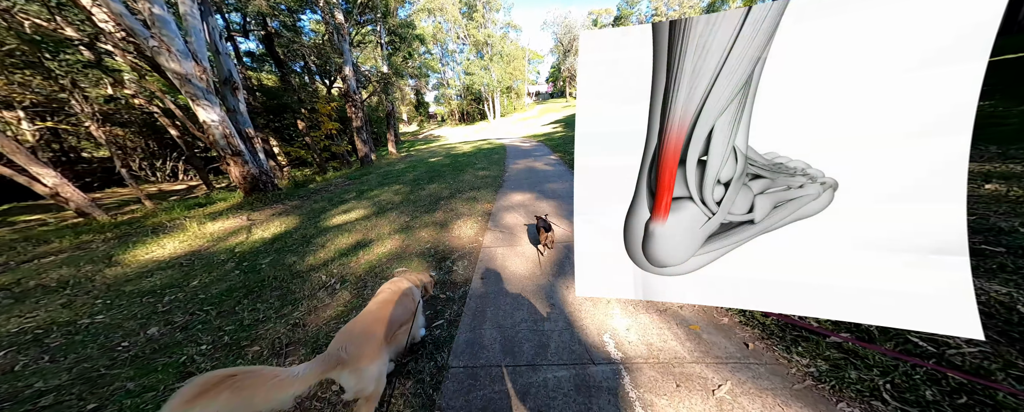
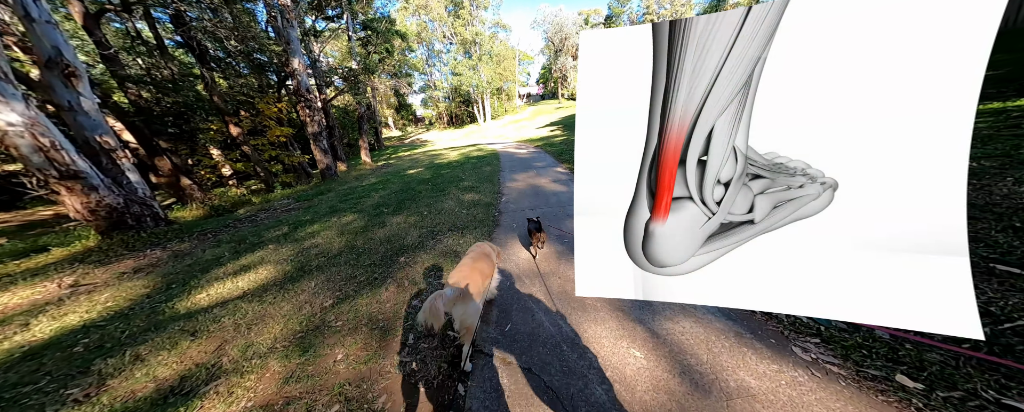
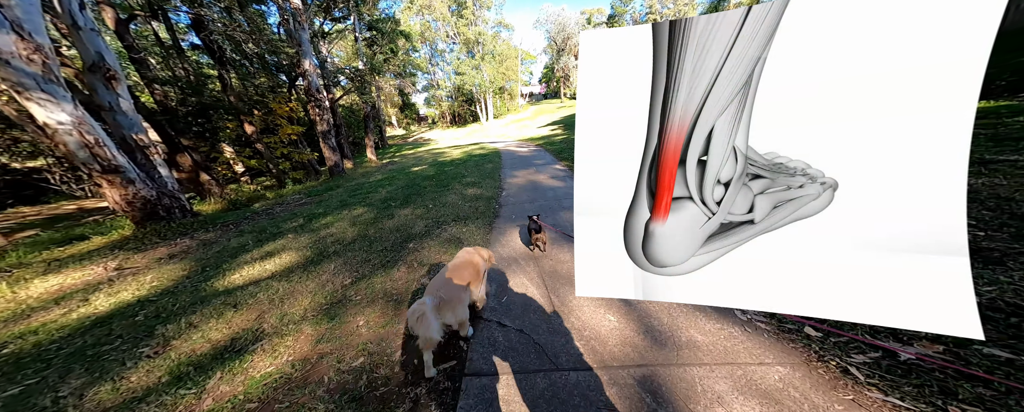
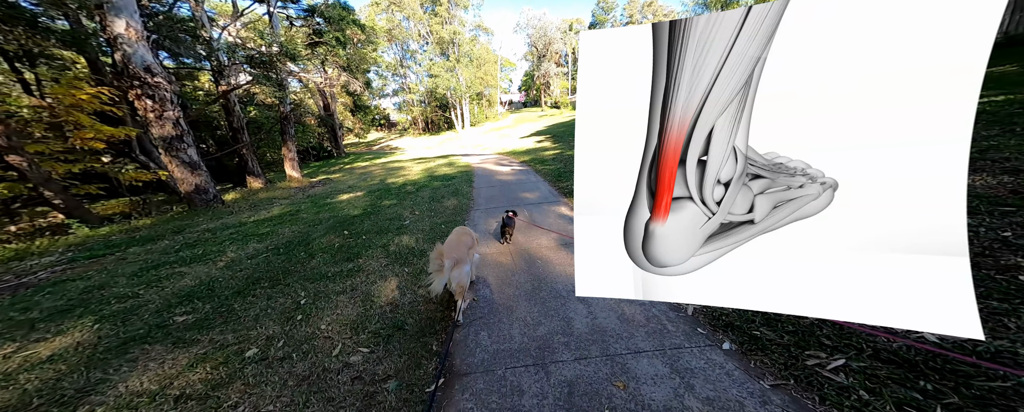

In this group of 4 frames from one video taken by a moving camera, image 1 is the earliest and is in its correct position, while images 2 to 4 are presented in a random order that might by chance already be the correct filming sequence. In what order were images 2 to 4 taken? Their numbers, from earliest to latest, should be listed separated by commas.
3, 2, 4
